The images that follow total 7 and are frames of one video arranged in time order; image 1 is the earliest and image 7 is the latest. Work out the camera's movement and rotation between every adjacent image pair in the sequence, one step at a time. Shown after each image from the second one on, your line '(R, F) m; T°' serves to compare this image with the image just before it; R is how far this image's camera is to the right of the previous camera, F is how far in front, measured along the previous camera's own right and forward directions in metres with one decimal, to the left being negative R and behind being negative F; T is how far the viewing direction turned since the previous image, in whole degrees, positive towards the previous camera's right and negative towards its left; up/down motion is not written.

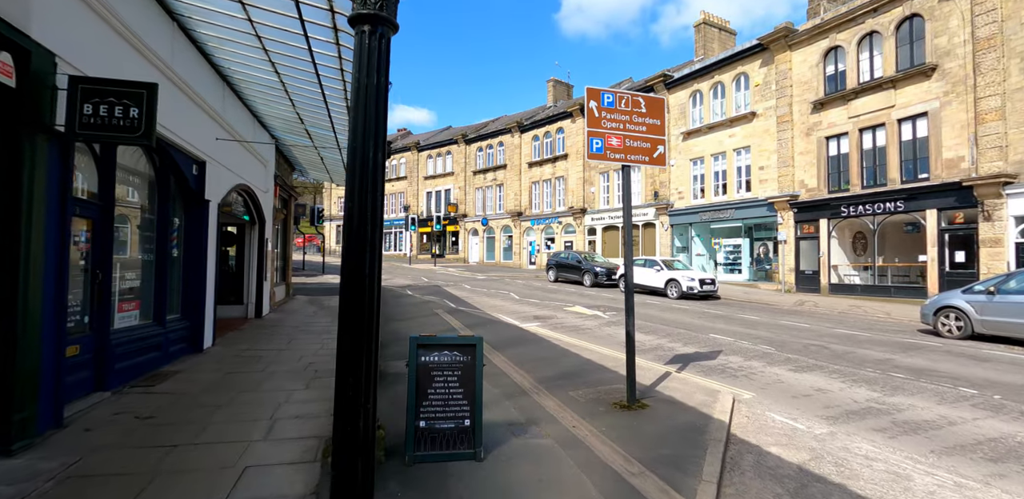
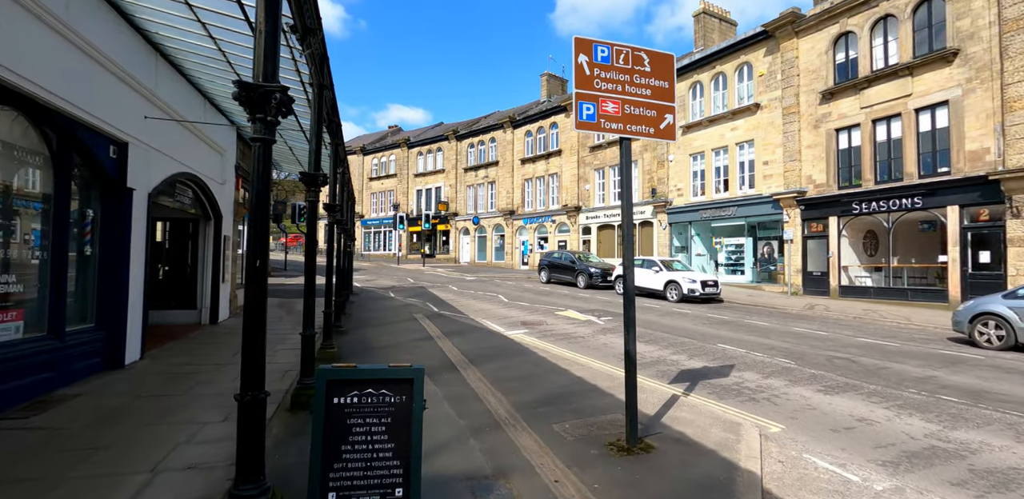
(+0.3, +1.2) m; 0°
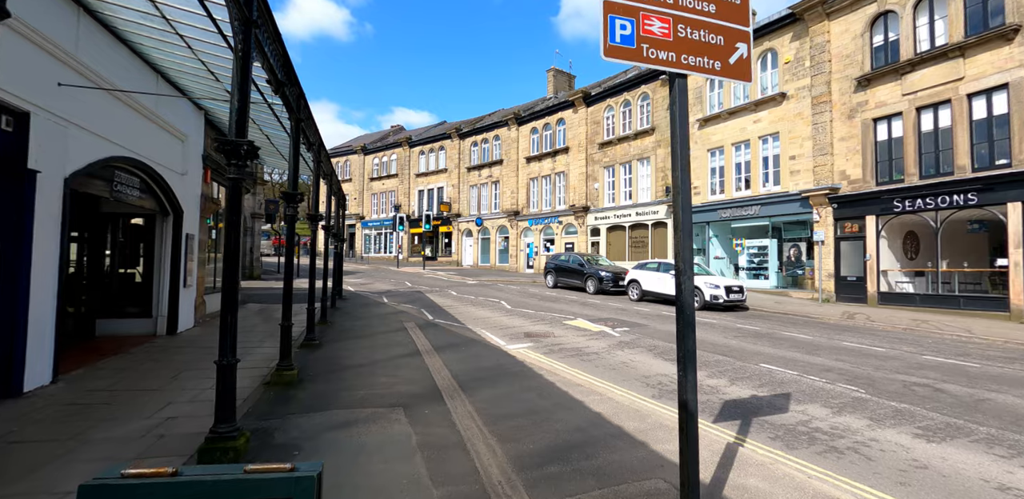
(+0.1, +1.4) m; -1°
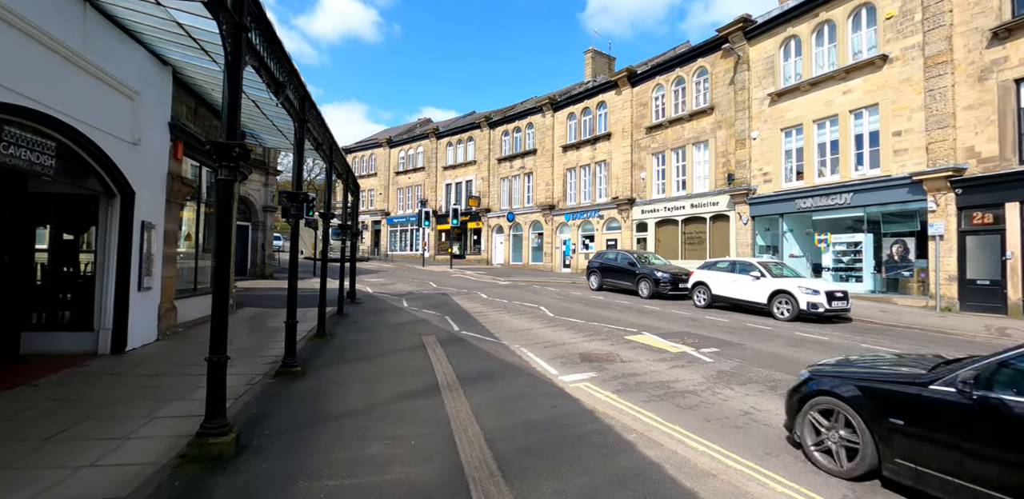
(-0.4, +2.5) m; -4°
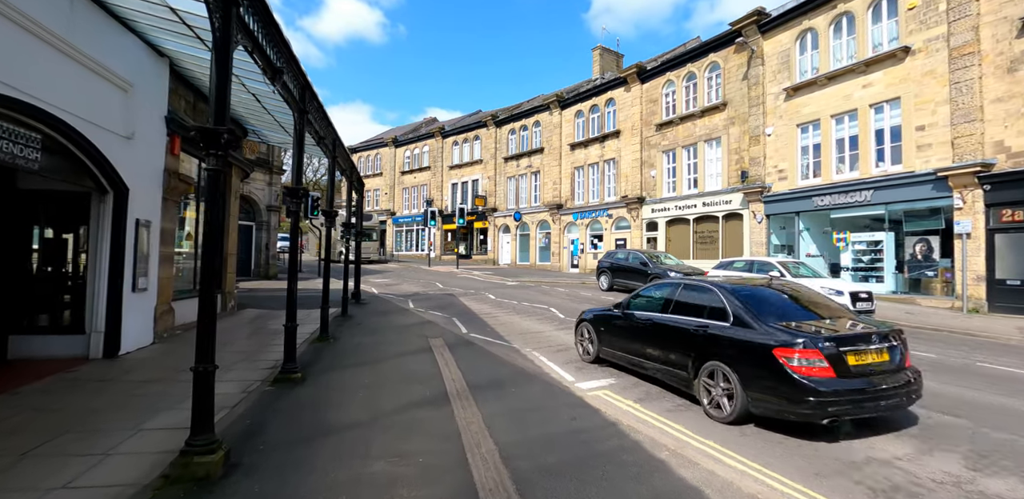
(-0.1, +0.4) m; -1°
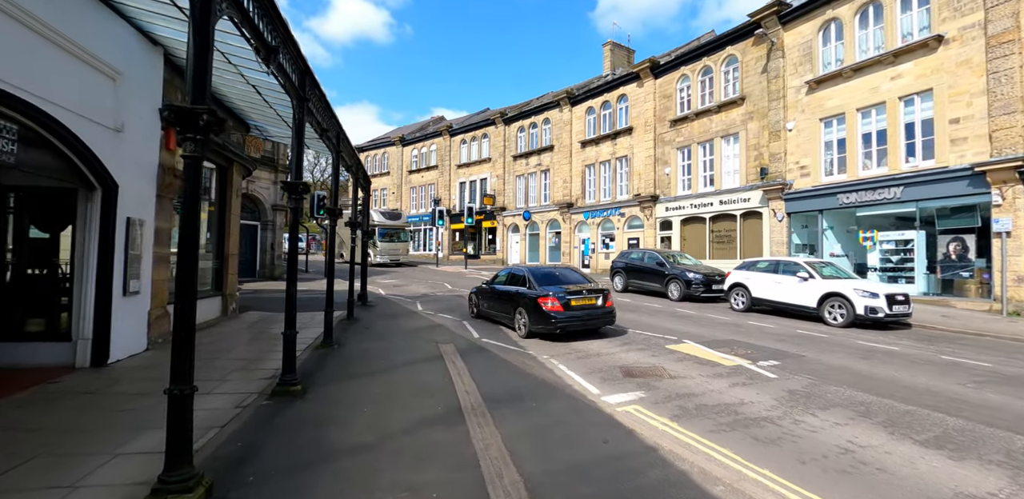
(-0.2, +0.5) m; -1°
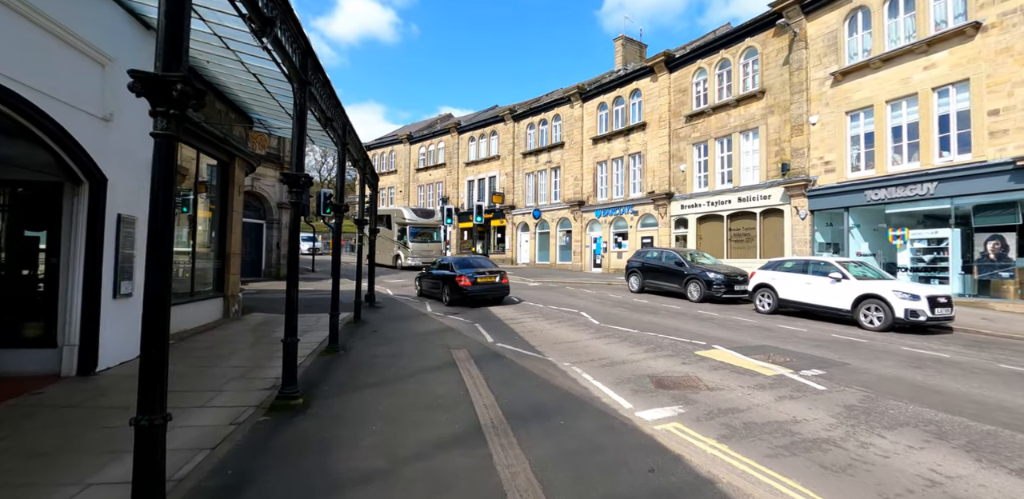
(-0.2, +0.5) m; -1°
